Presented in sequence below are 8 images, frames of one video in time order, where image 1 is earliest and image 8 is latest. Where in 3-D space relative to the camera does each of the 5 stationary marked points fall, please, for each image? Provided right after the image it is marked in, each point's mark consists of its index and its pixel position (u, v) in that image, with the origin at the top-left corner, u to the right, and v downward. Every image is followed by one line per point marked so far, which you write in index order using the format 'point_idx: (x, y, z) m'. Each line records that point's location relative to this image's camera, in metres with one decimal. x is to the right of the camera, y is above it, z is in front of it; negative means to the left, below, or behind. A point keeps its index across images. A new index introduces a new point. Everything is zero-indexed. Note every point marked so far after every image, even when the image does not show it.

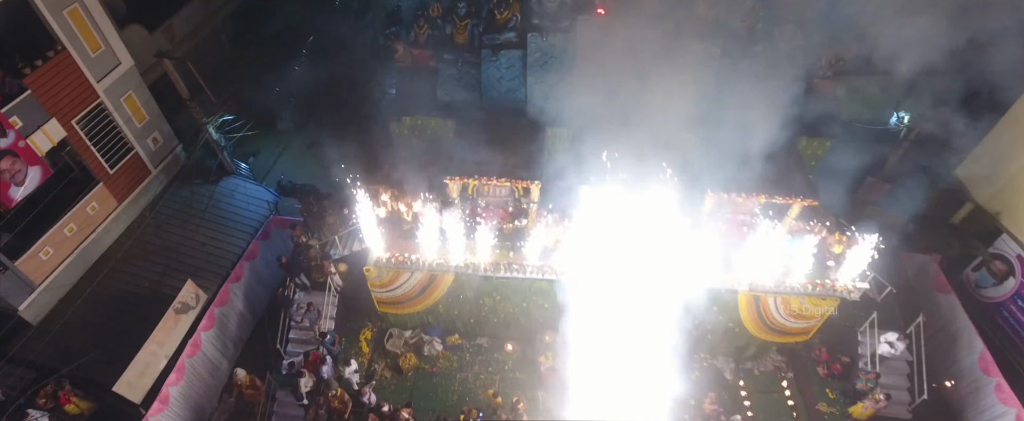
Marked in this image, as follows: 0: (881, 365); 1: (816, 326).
0: (+8.7, -3.6, +12.1) m
1: (+7.3, -2.8, +12.4) m
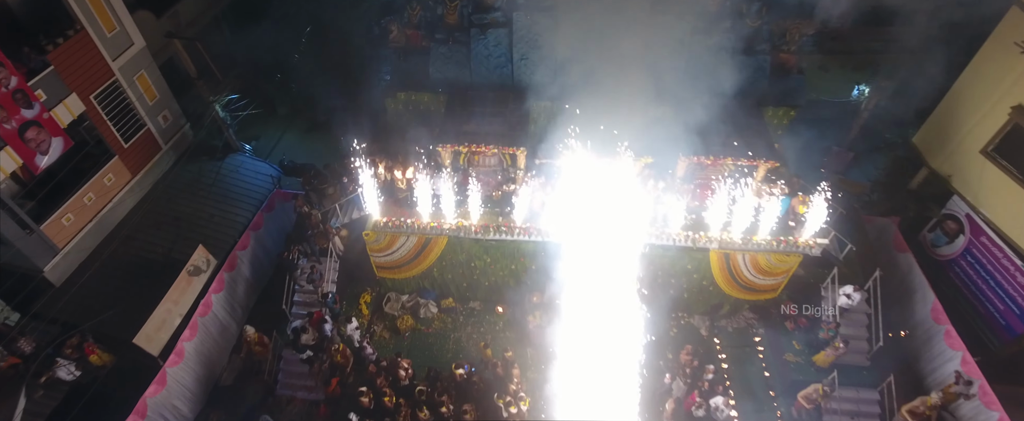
0: (+8.4, -2.7, +13.1) m
1: (+7.0, -1.9, +13.4) m
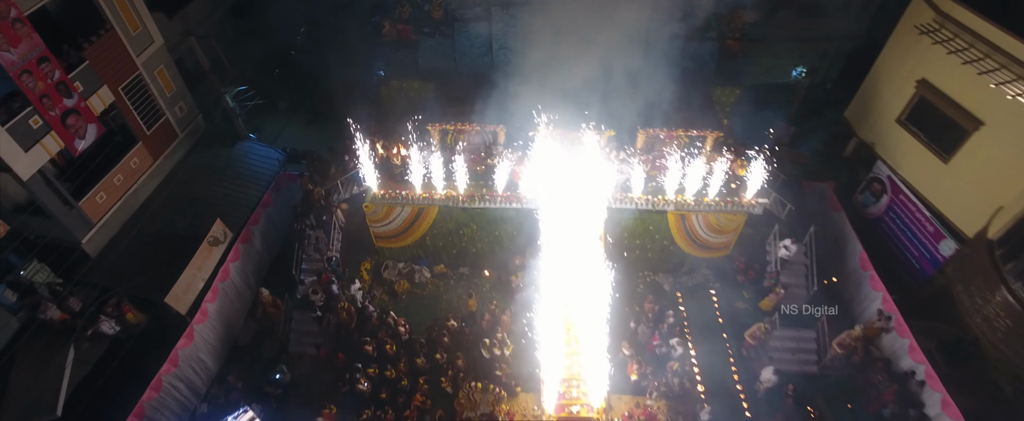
0: (+8.0, -1.7, +15.1) m
1: (+6.5, -0.9, +15.3) m
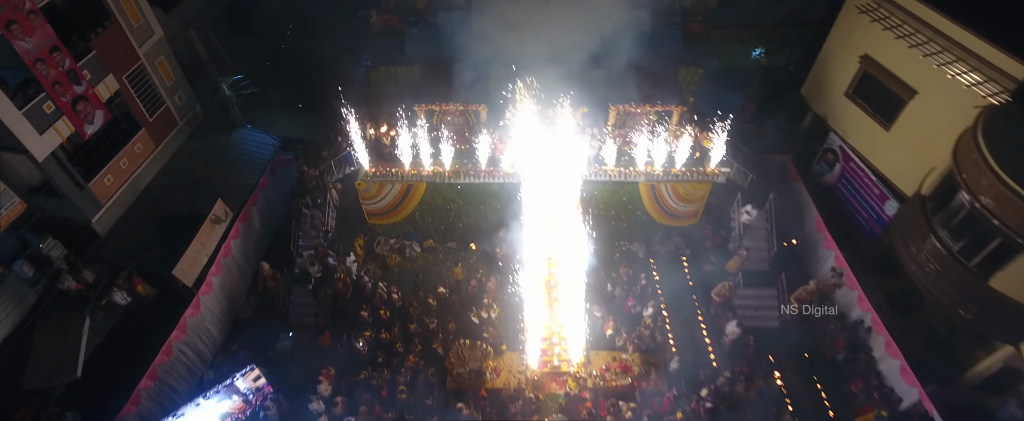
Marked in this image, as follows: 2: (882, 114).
0: (+7.5, -0.7, +16.4) m
1: (+6.0, 0.0, +16.6) m
2: (+10.5, +2.7, +14.8) m
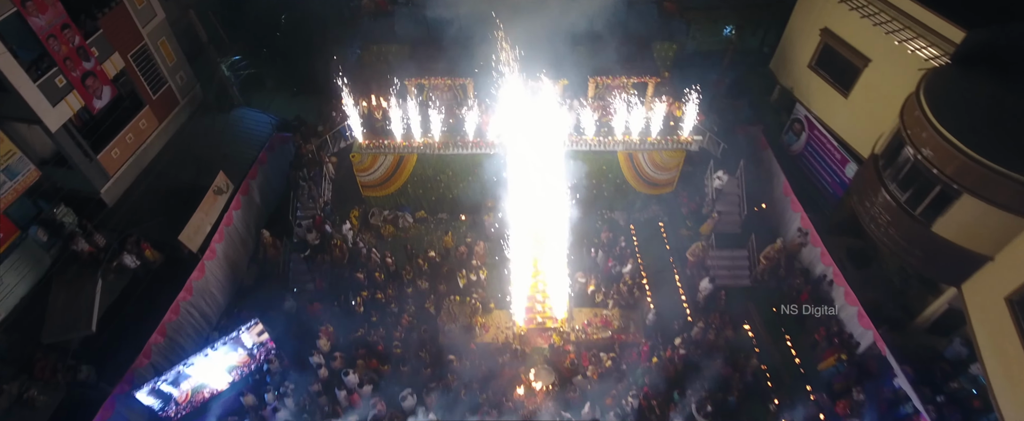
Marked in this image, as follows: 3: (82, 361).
0: (+7.1, +0.4, +17.4) m
1: (+5.6, +1.1, +17.6) m
2: (+10.0, +3.9, +15.8) m
3: (-11.0, -3.9, +13.3) m
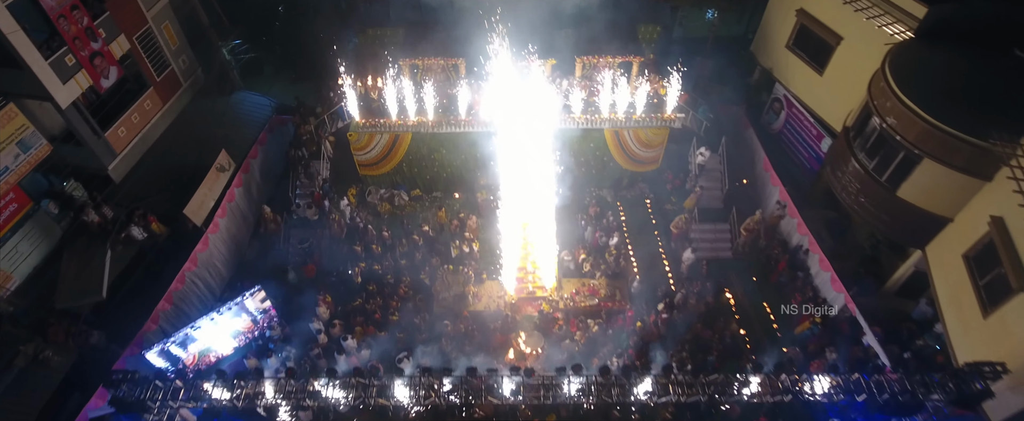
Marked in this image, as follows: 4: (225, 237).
0: (+6.8, +1.3, +18.2) m
1: (+5.2, +2.0, +18.3) m
2: (+9.7, +4.7, +16.6) m
3: (-11.3, -3.1, +14.0) m
4: (-9.1, -0.8, +16.5) m
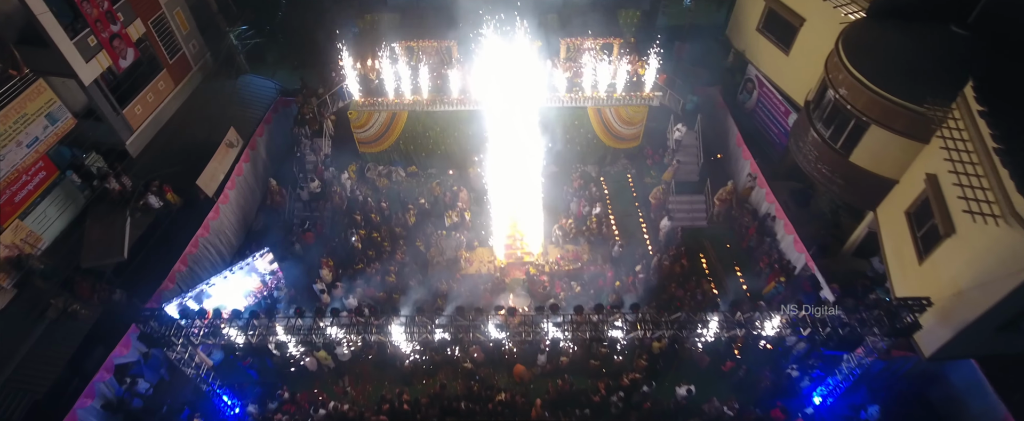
0: (+6.4, +2.3, +19.5) m
1: (+4.9, +3.0, +19.6) m
2: (+9.3, +5.8, +17.9) m
3: (-11.6, -2.2, +15.3) m
4: (-9.5, +0.1, +17.7) m
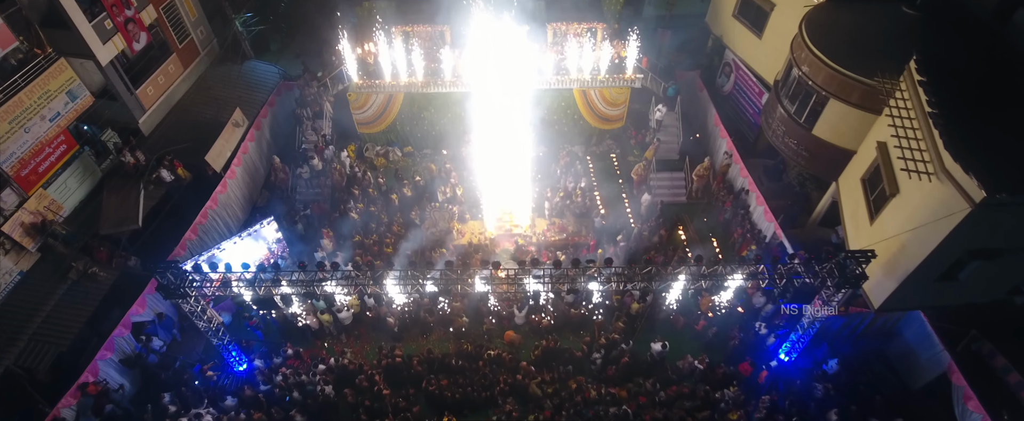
0: (+6.0, +3.2, +20.6) m
1: (+4.5, +3.9, +20.7) m
2: (+8.9, +6.7, +19.0) m
3: (-12.0, -1.3, +16.4) m
4: (-9.8, +1.0, +18.8) m
